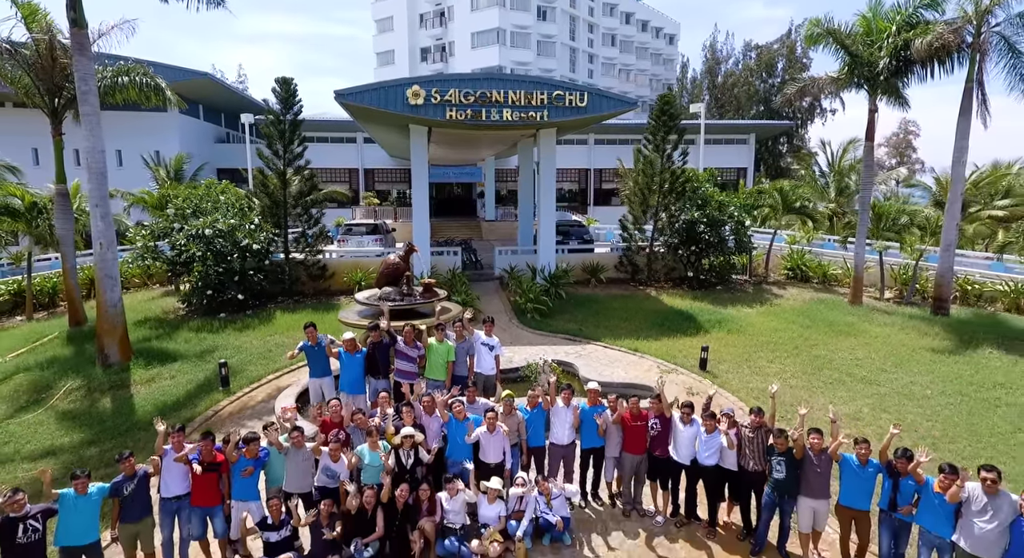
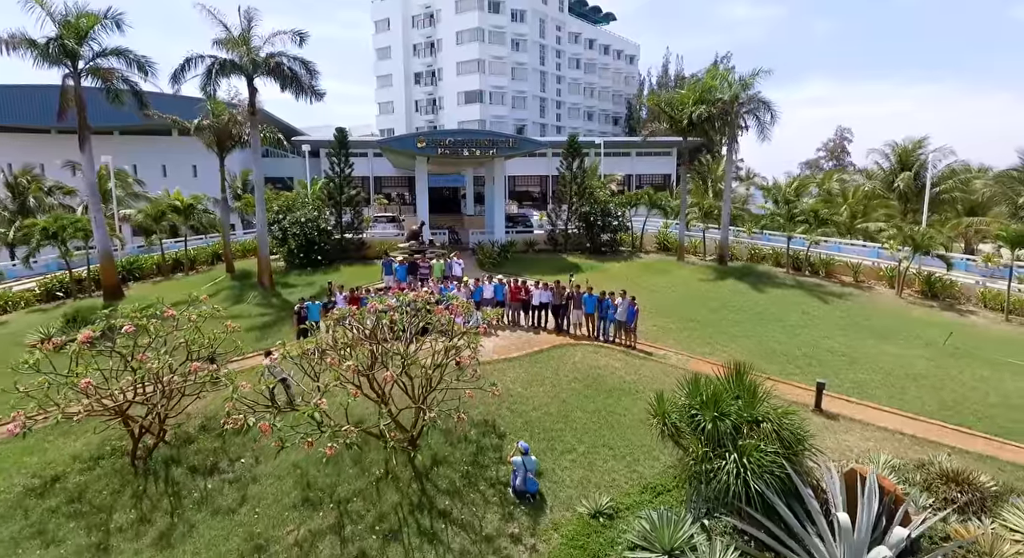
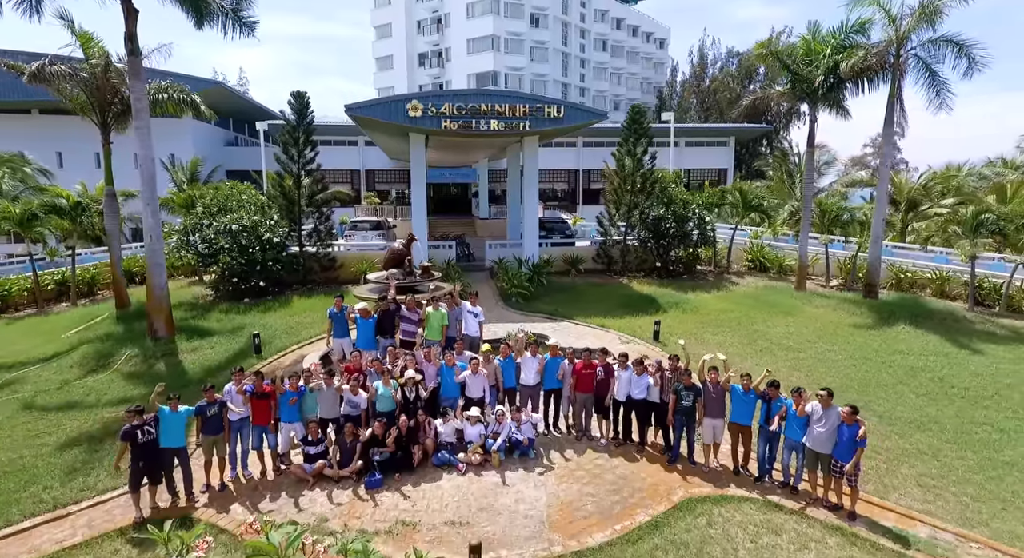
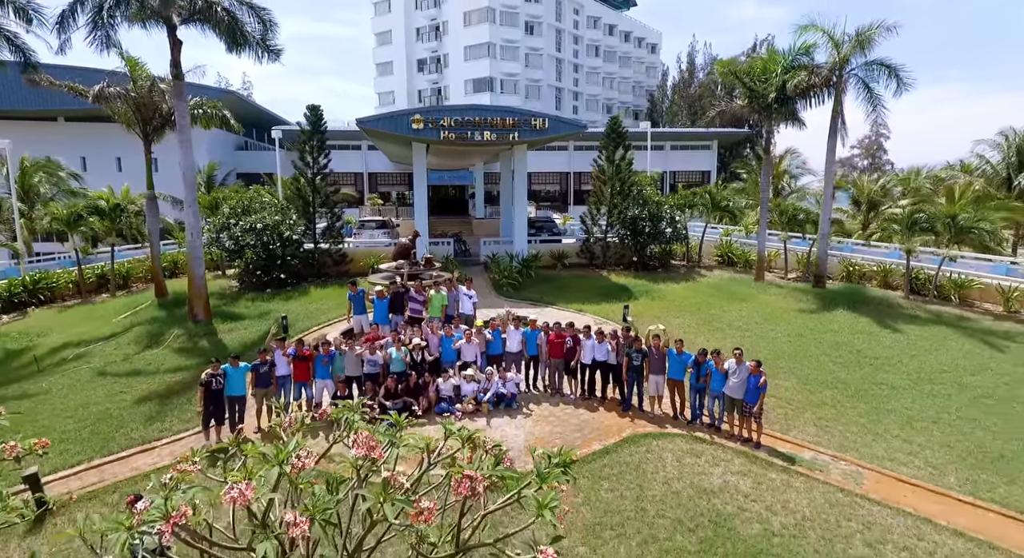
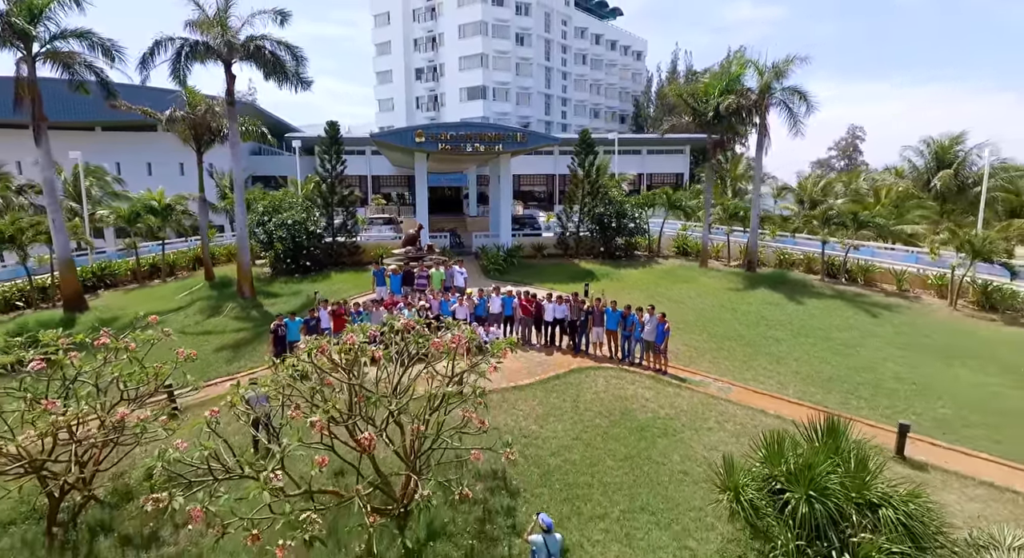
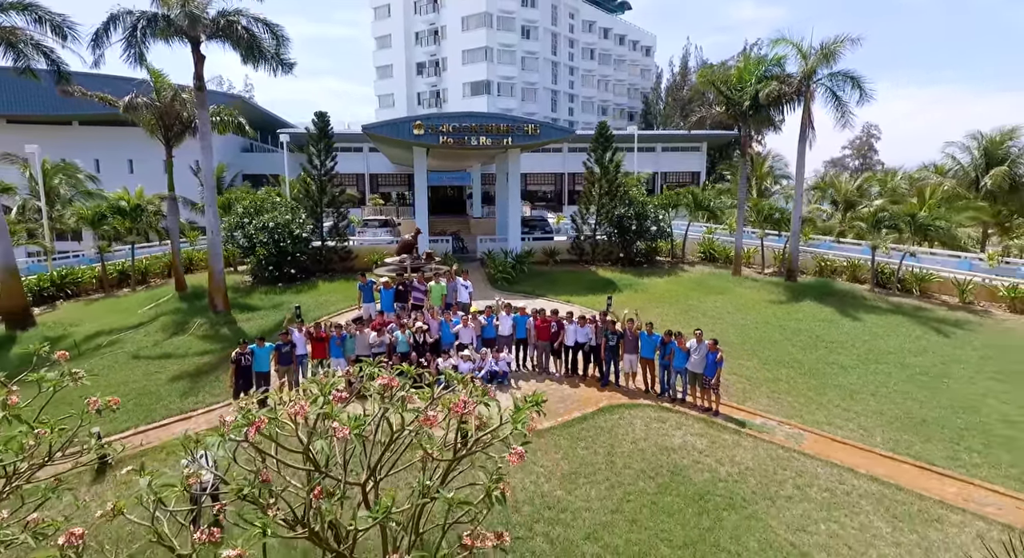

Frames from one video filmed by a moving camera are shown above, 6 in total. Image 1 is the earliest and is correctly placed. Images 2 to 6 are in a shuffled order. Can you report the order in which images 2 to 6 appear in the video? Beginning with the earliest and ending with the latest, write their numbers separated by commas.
3, 4, 6, 5, 2
